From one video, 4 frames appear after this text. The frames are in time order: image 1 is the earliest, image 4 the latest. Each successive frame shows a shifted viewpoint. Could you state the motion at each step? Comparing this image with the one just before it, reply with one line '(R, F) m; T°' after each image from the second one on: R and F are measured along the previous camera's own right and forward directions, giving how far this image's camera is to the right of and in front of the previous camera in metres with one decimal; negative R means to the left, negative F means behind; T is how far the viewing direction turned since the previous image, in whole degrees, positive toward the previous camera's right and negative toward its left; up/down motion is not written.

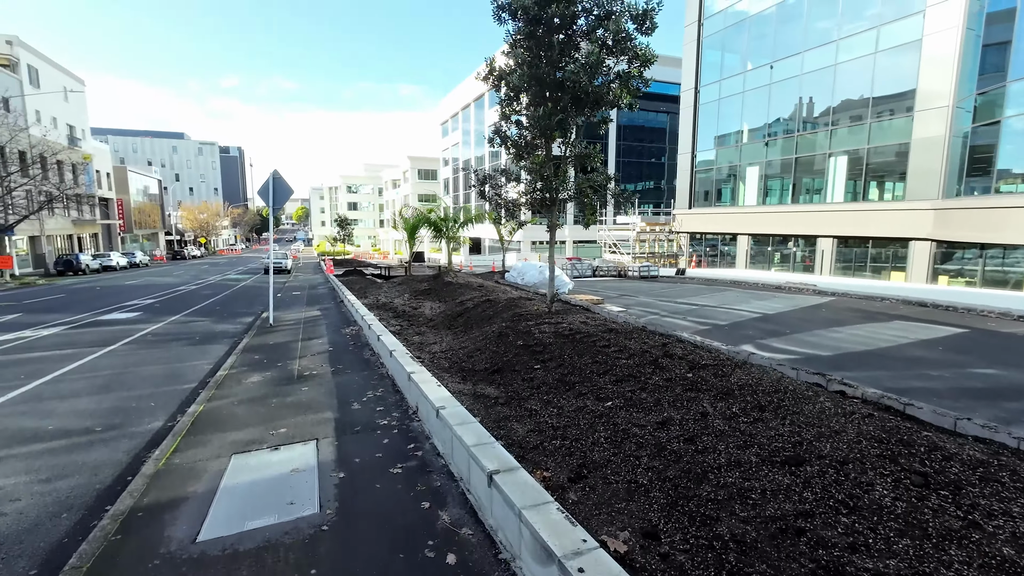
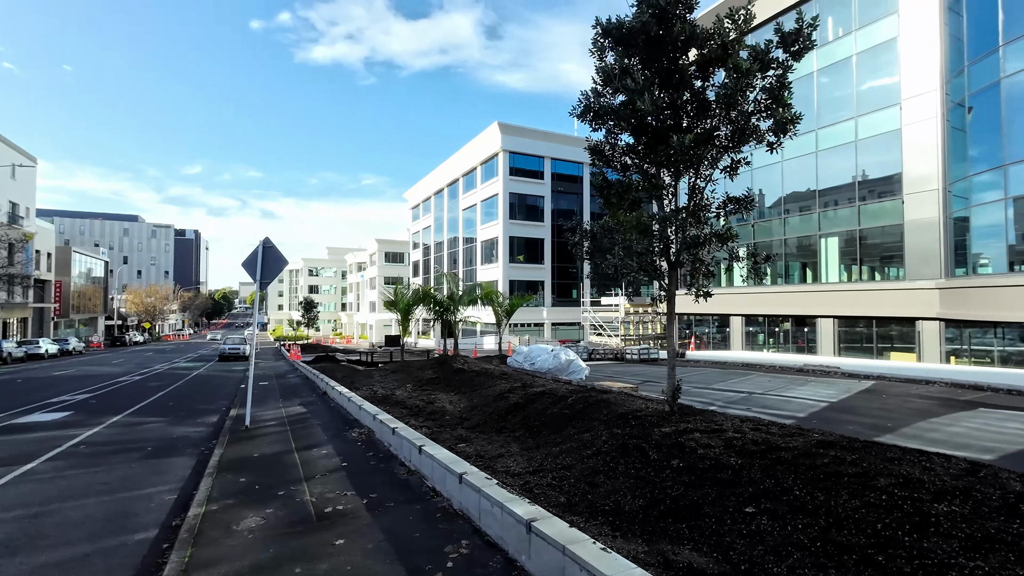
(-1.4, +1.6) m; +5°
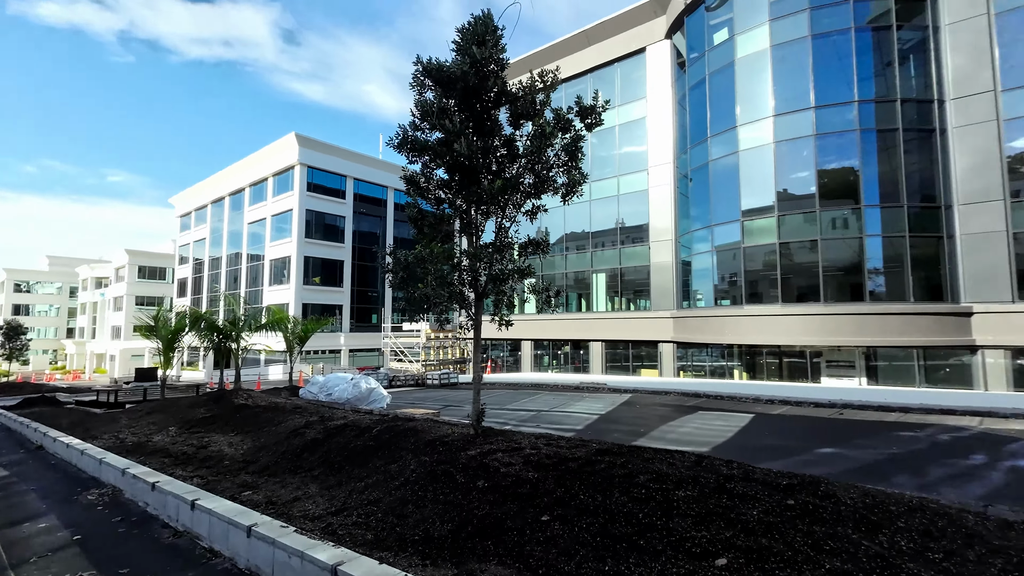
(-0.1, -0.1) m; +23°
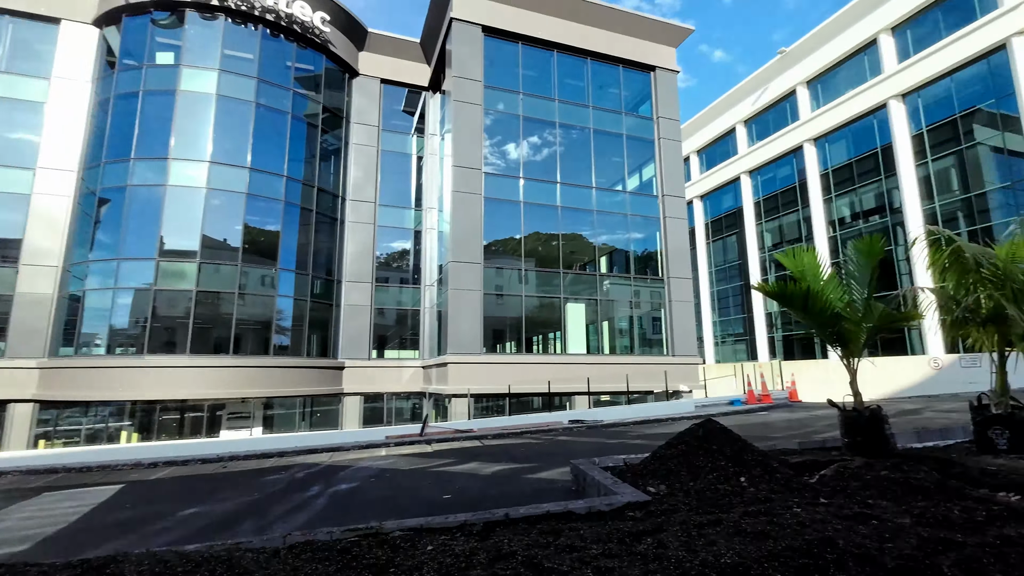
(+0.5, -0.2) m; +60°
